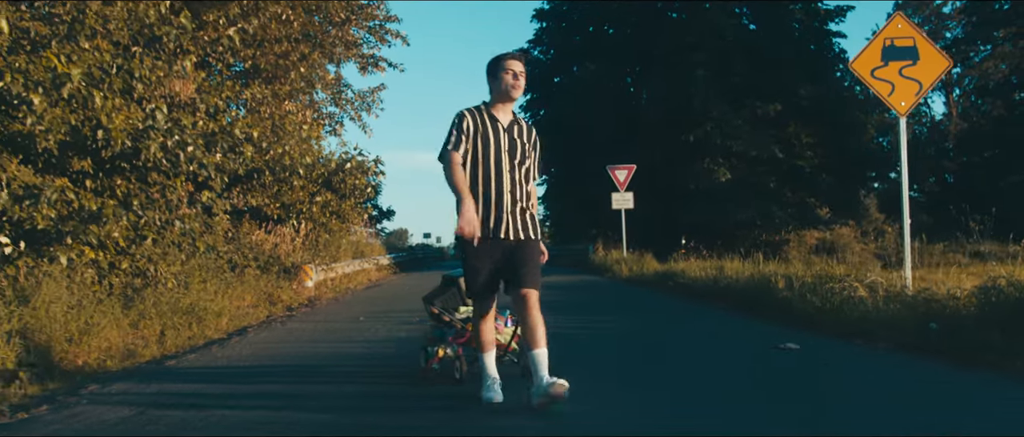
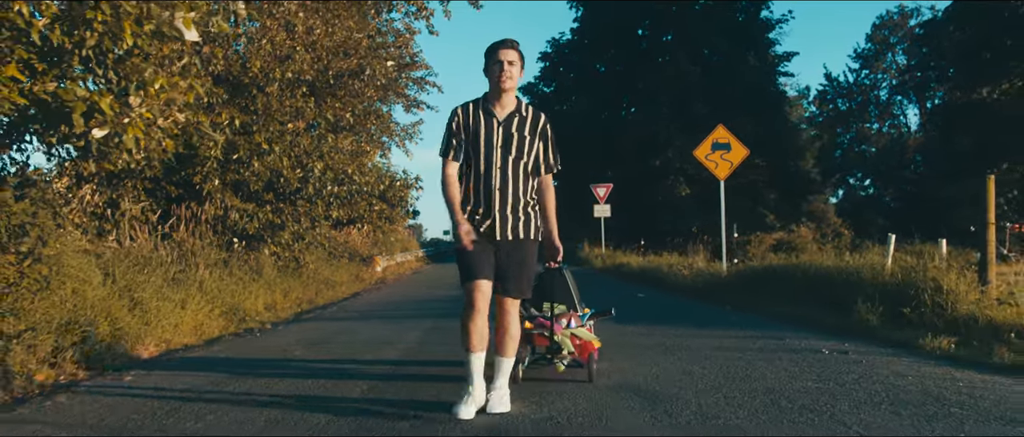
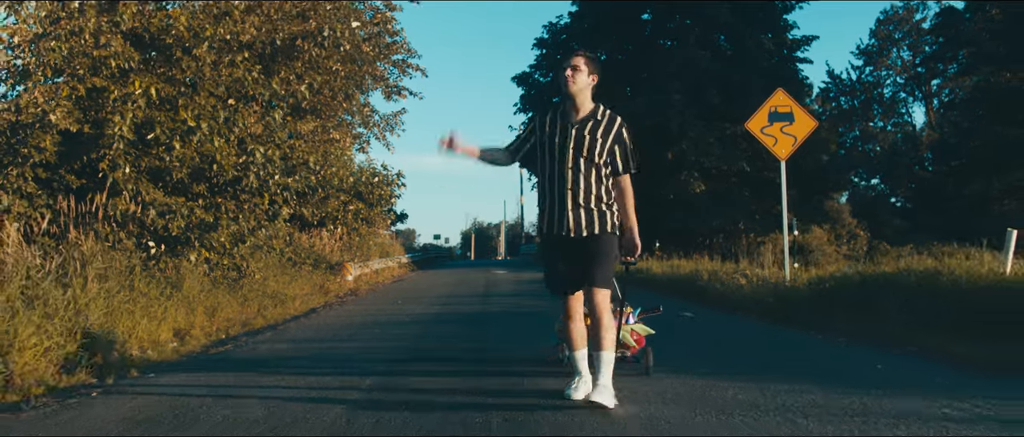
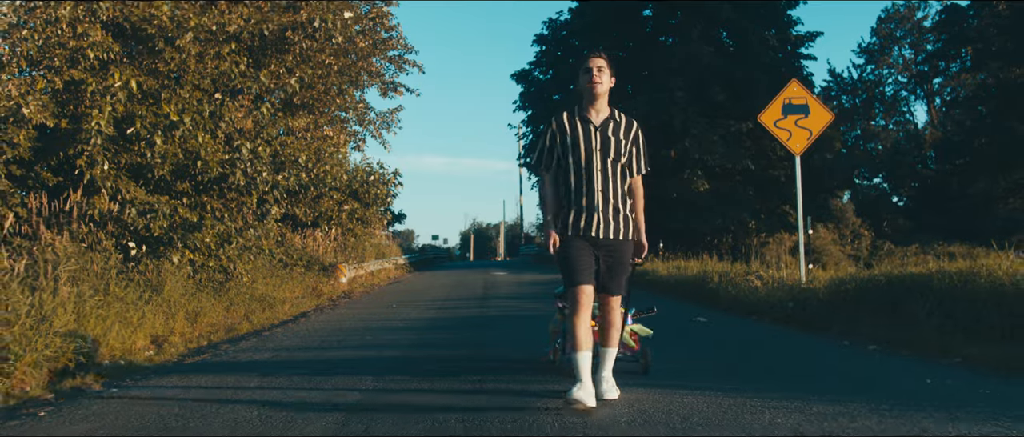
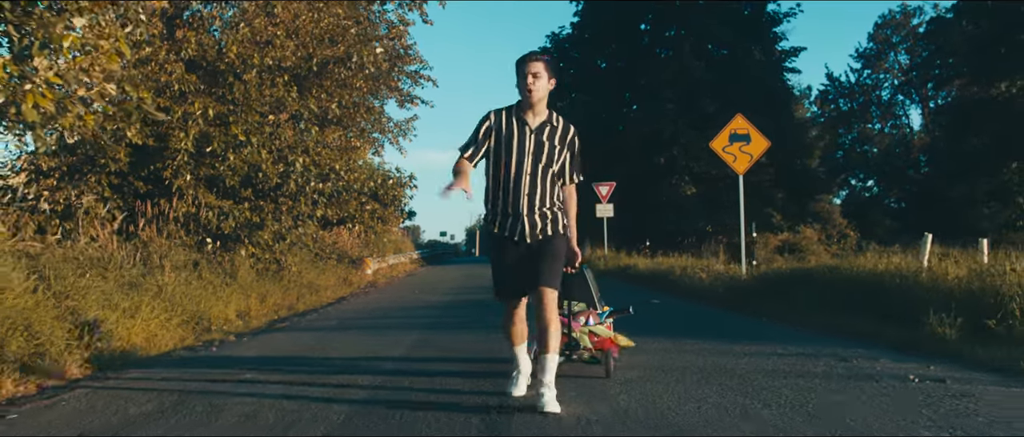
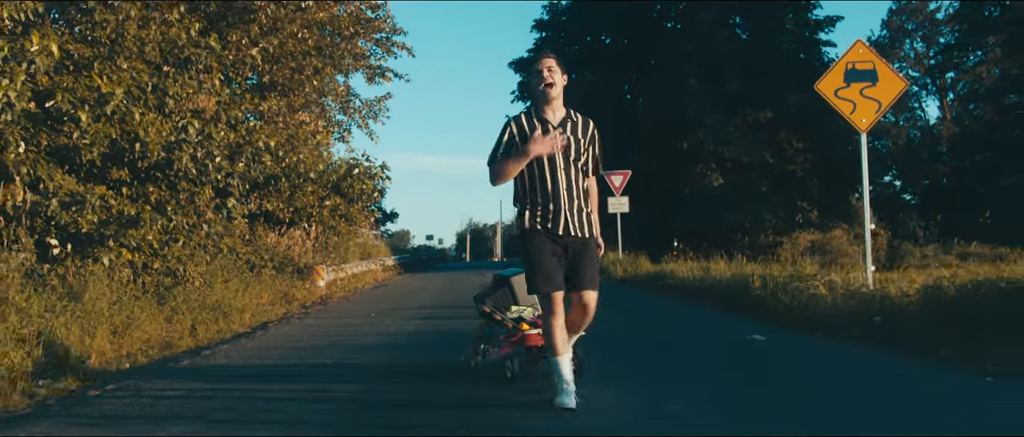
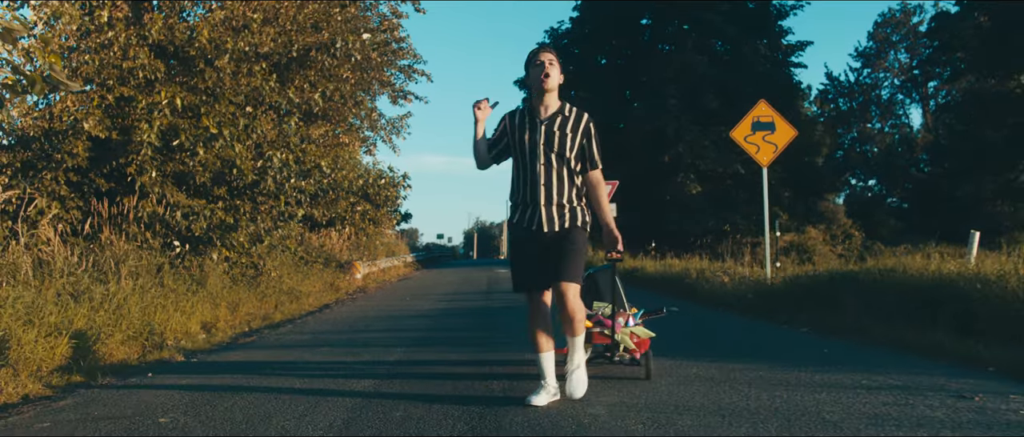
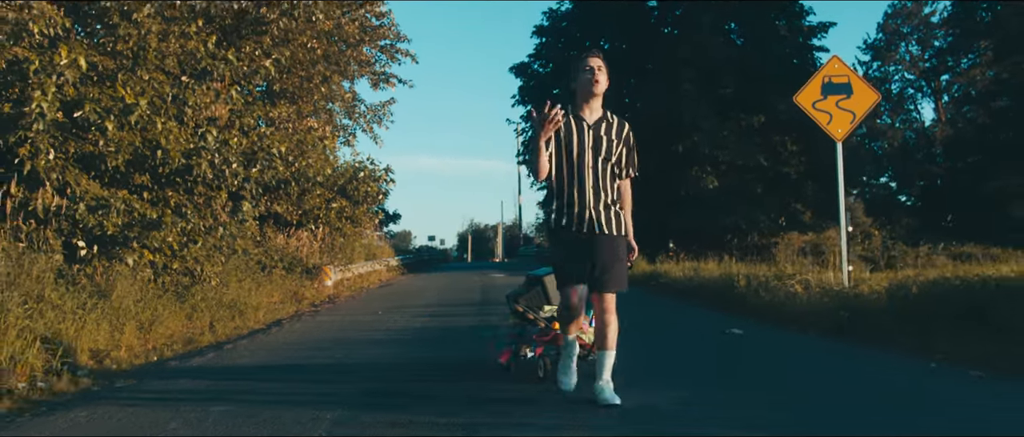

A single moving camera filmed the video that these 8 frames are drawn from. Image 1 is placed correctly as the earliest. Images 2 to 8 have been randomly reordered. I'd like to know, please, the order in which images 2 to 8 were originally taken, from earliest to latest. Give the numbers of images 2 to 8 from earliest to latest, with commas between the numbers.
6, 8, 4, 3, 7, 5, 2
